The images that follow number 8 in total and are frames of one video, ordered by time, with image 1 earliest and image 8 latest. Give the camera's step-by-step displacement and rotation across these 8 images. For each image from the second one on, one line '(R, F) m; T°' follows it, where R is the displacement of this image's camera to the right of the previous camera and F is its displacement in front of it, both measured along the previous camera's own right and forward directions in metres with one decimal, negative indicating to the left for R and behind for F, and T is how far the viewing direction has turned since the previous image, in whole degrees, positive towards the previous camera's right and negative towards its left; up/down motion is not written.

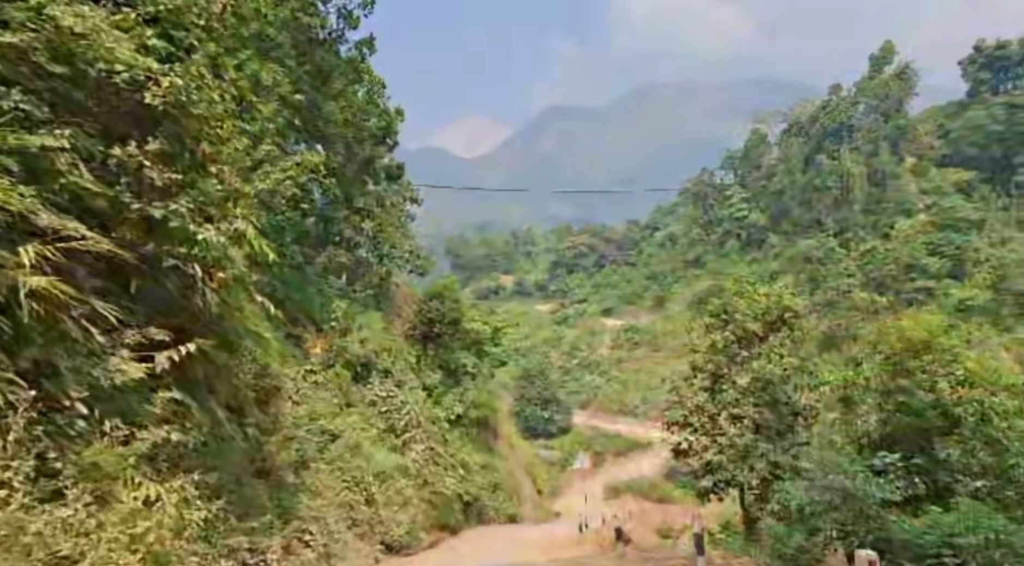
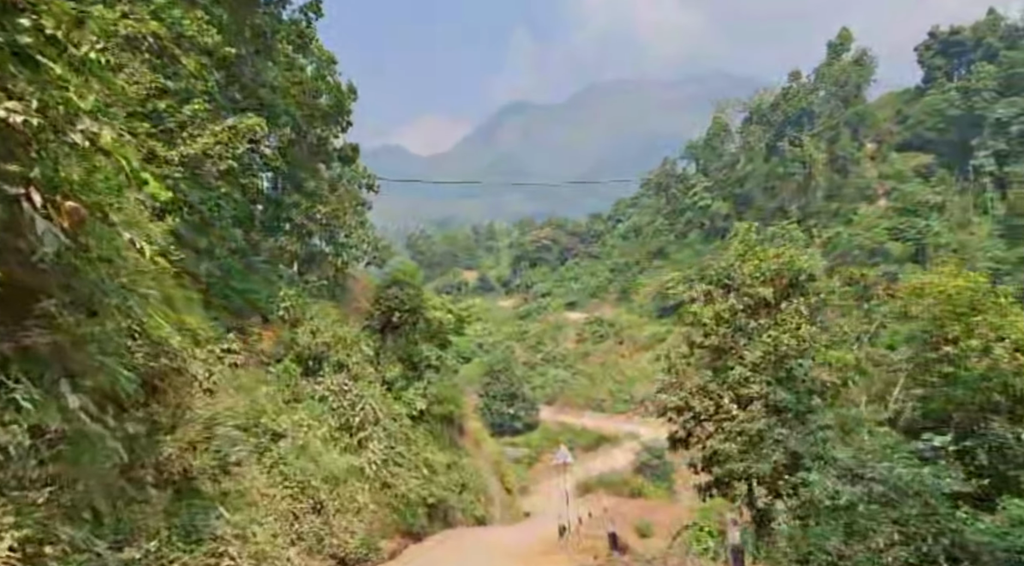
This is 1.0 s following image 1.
(0.0, +1.0) m; +3°
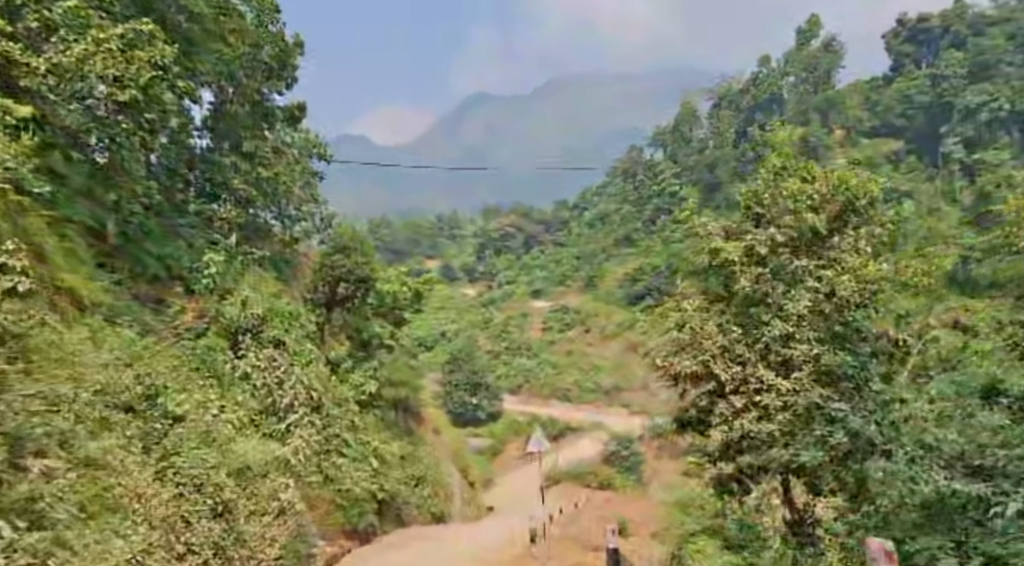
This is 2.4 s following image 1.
(0.0, +1.4) m; +2°
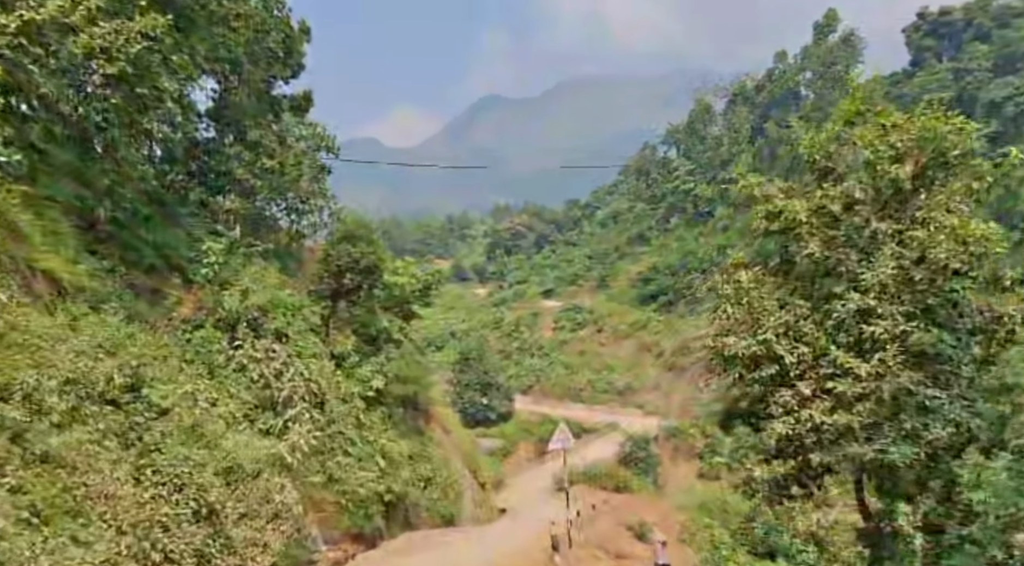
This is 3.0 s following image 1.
(-0.1, +0.6) m; -1°
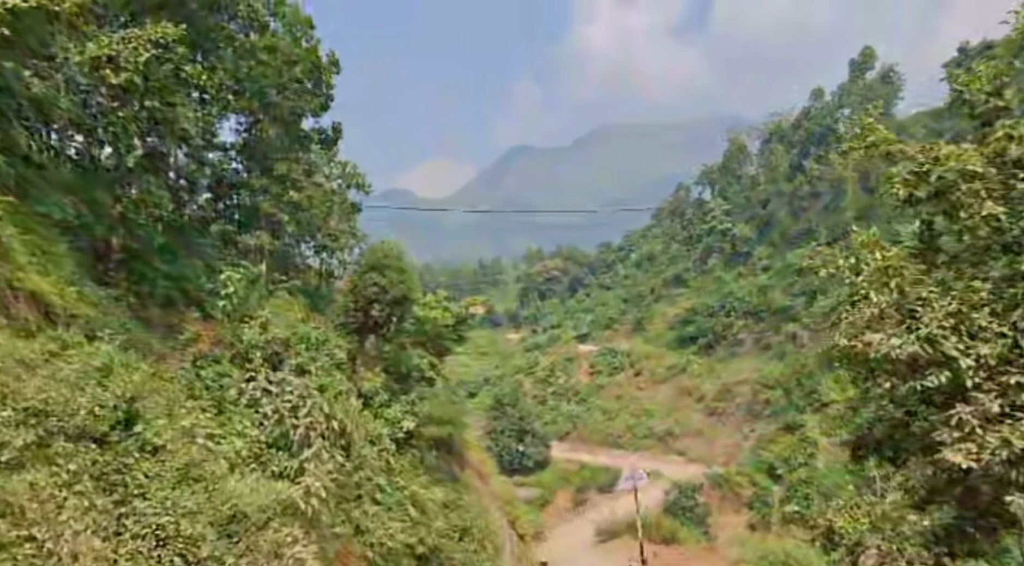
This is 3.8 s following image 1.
(-0.1, +0.8) m; -2°
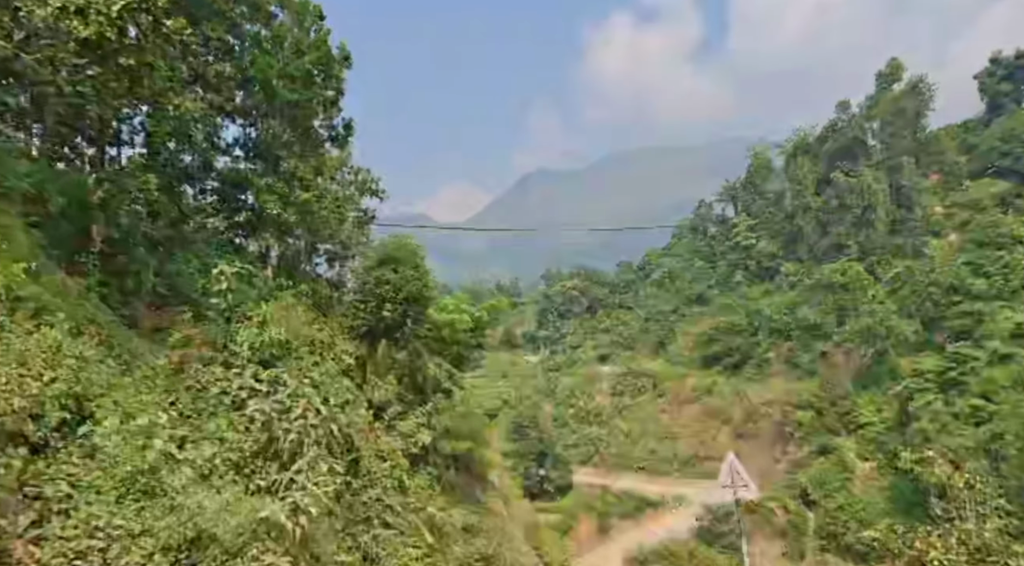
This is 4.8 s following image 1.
(-0.1, +1.0) m; -1°
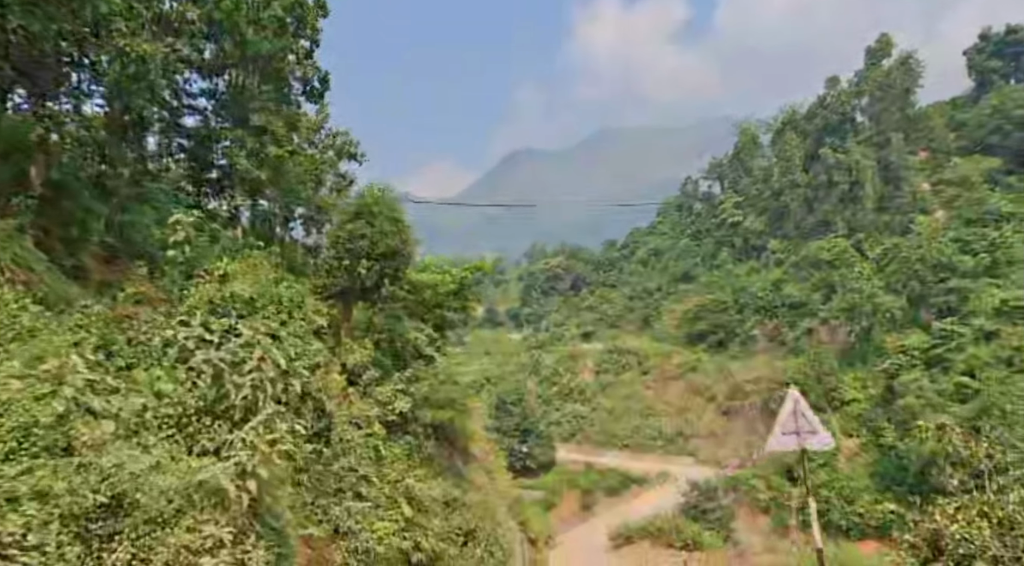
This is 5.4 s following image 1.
(0.0, +0.6) m; +1°
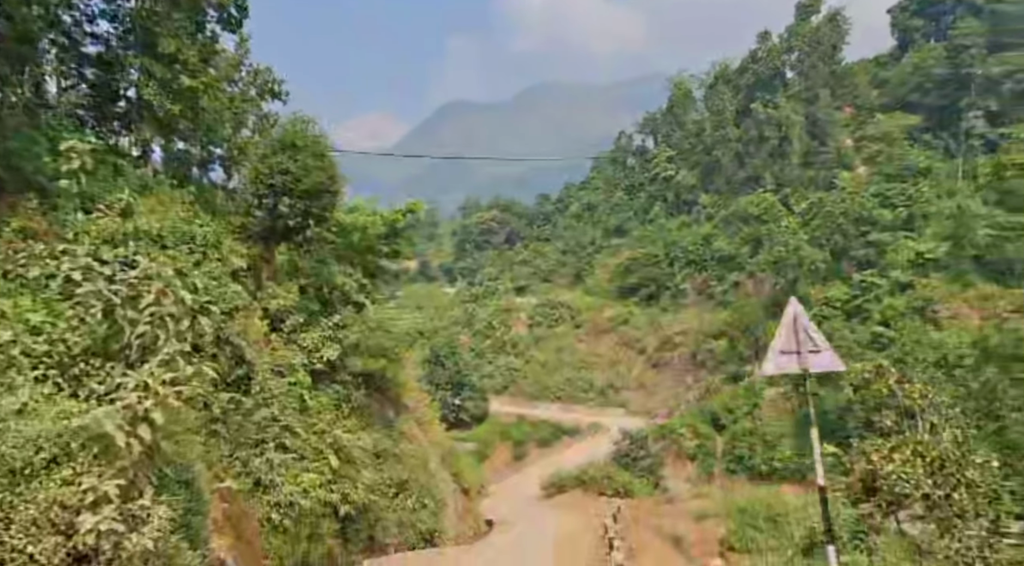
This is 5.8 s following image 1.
(0.0, +0.4) m; +5°
